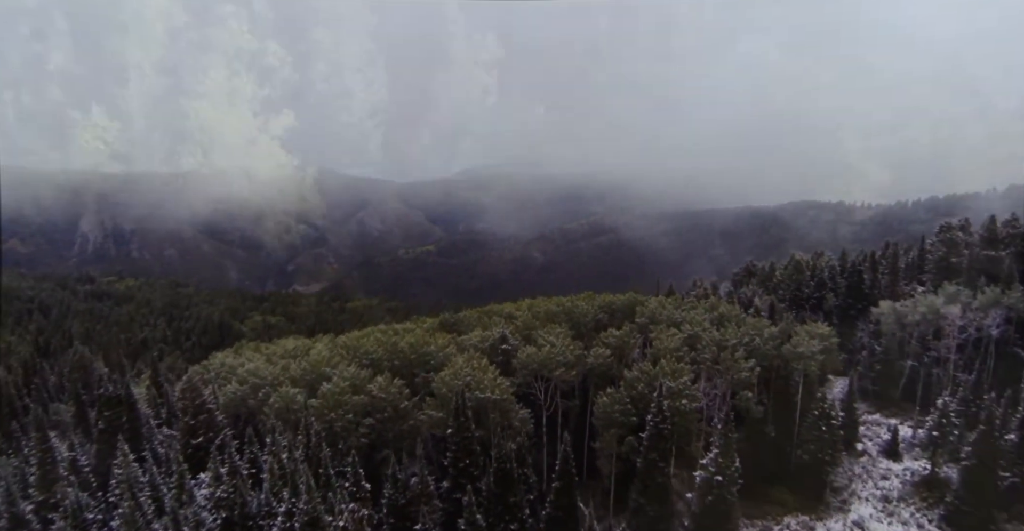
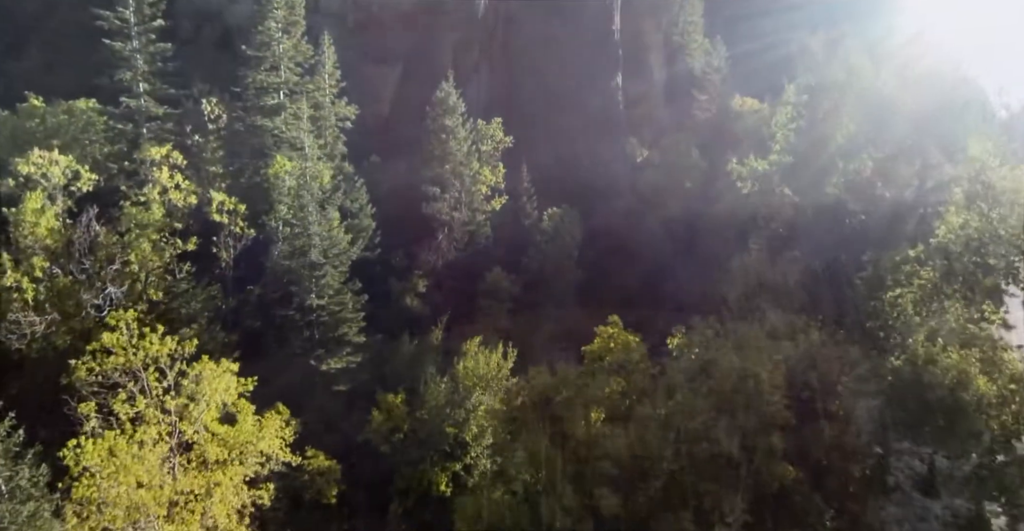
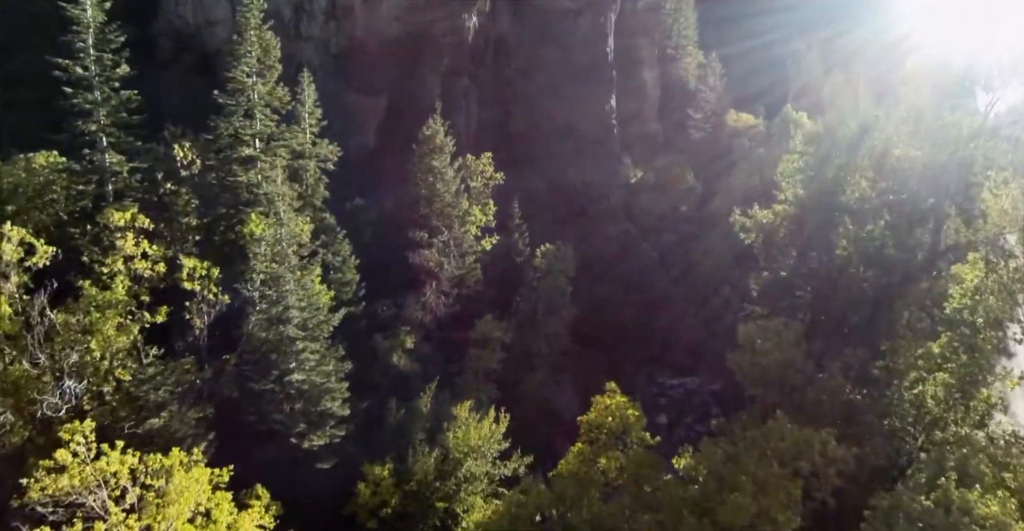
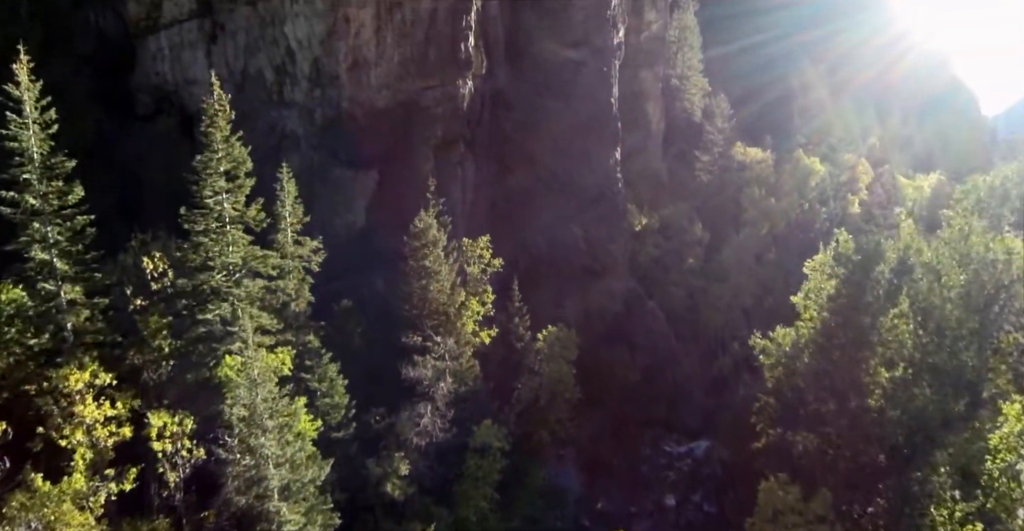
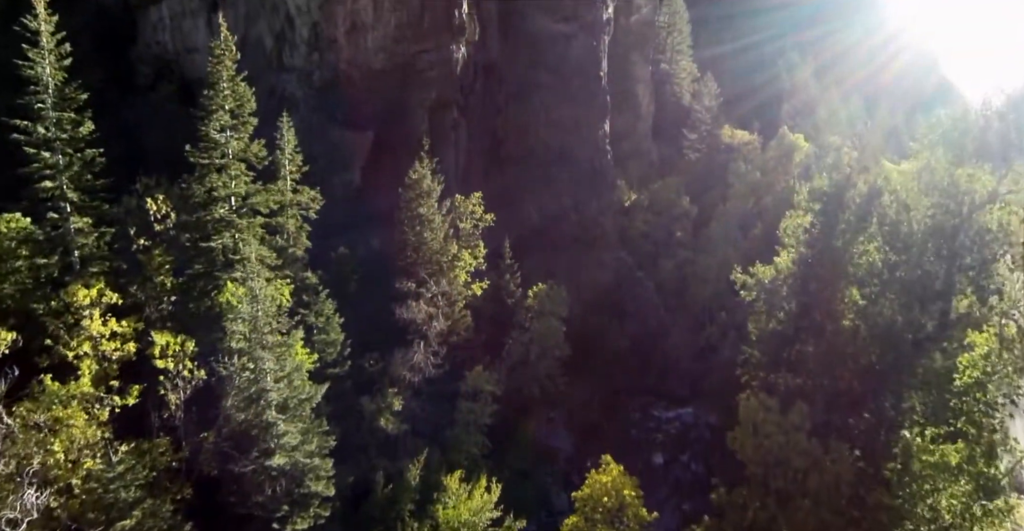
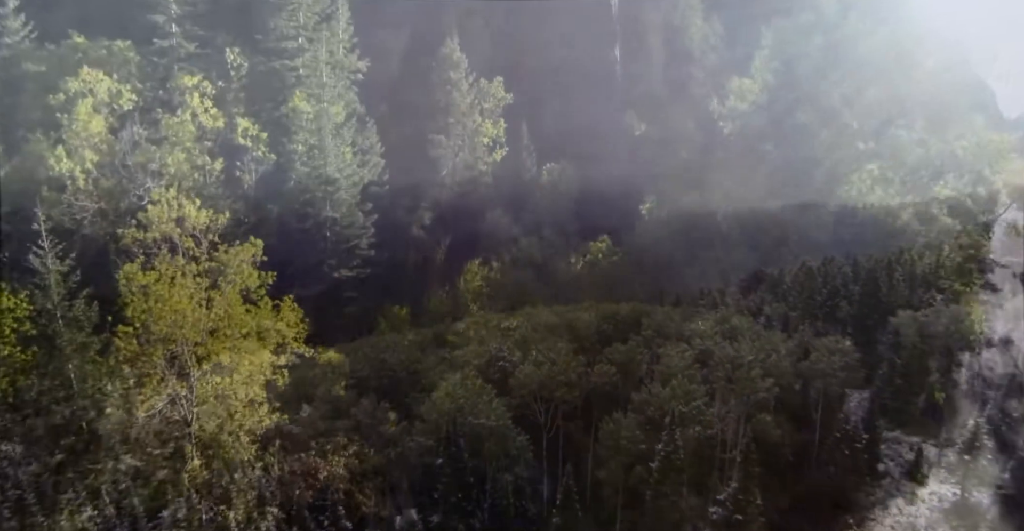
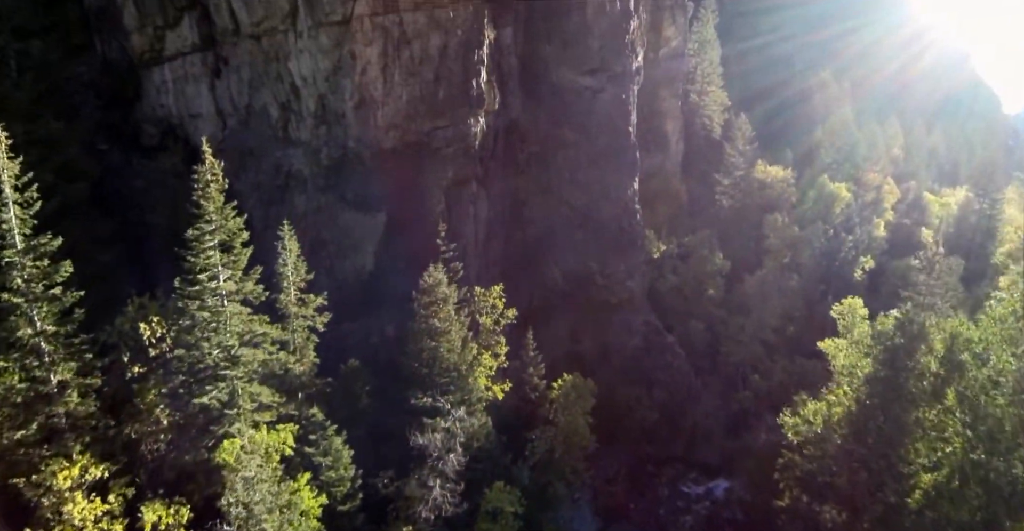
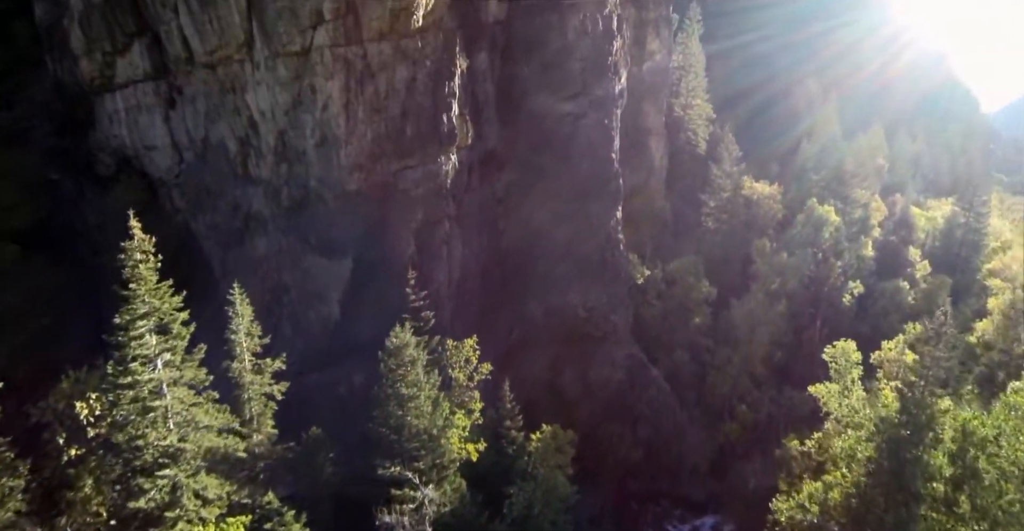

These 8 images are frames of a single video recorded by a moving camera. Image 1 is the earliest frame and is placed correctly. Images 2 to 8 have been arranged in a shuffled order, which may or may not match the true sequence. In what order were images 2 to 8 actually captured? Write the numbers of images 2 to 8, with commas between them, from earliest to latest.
6, 2, 3, 5, 4, 7, 8
